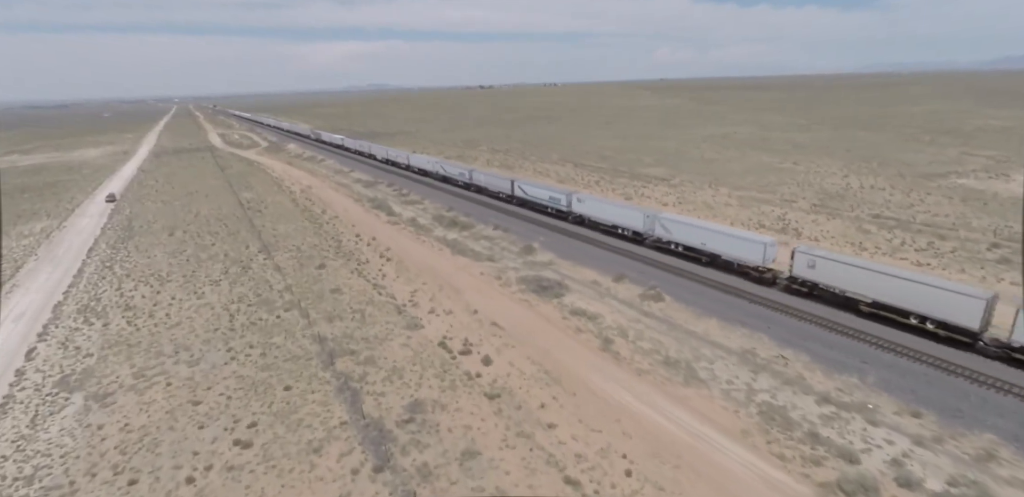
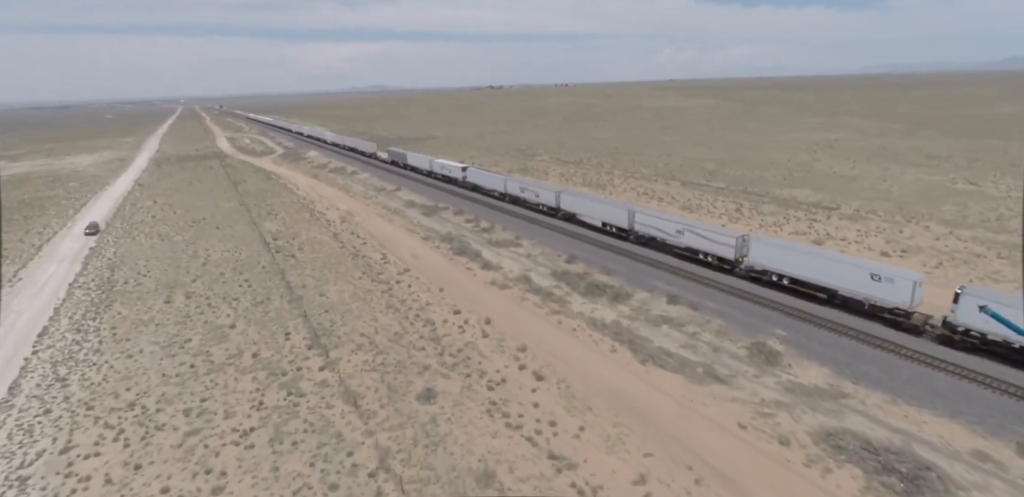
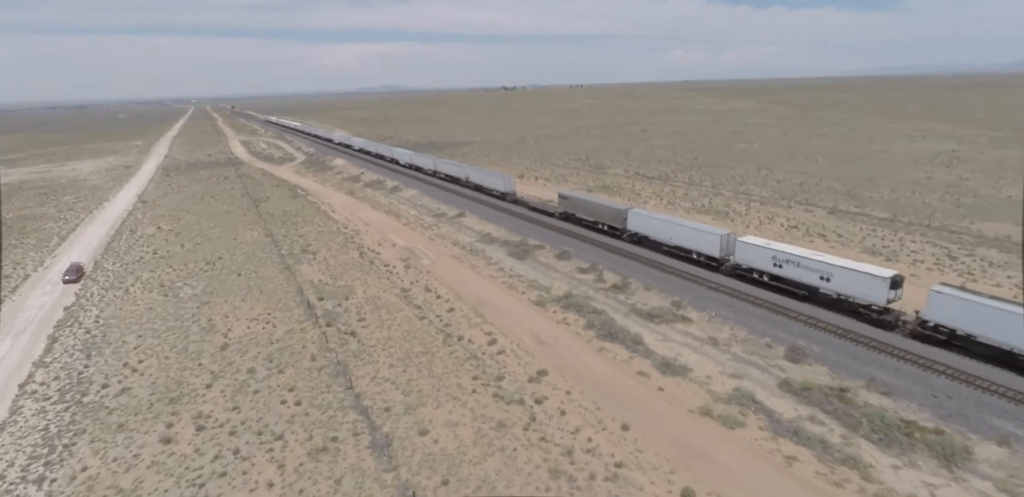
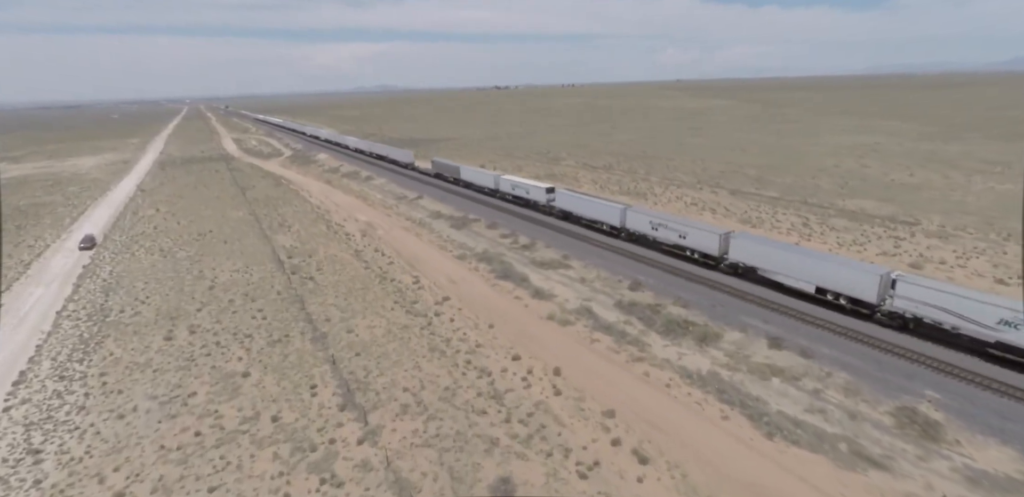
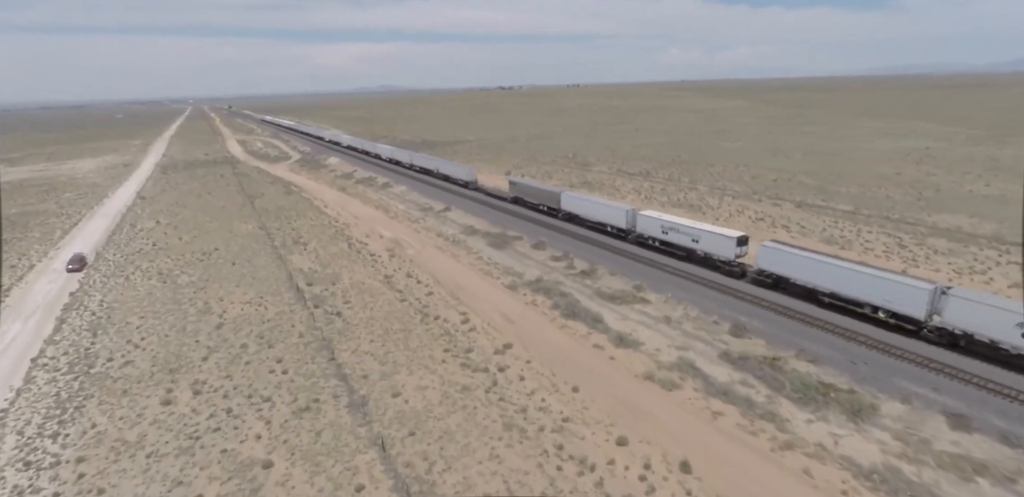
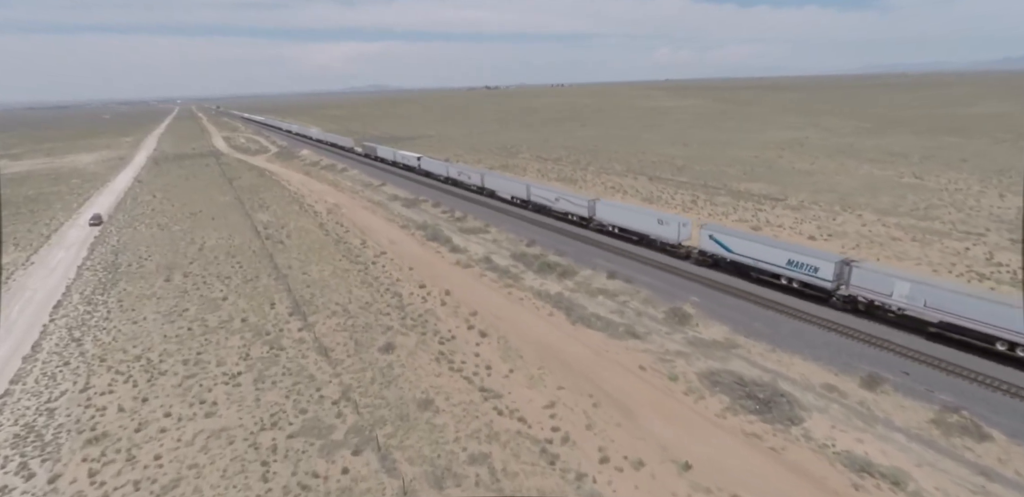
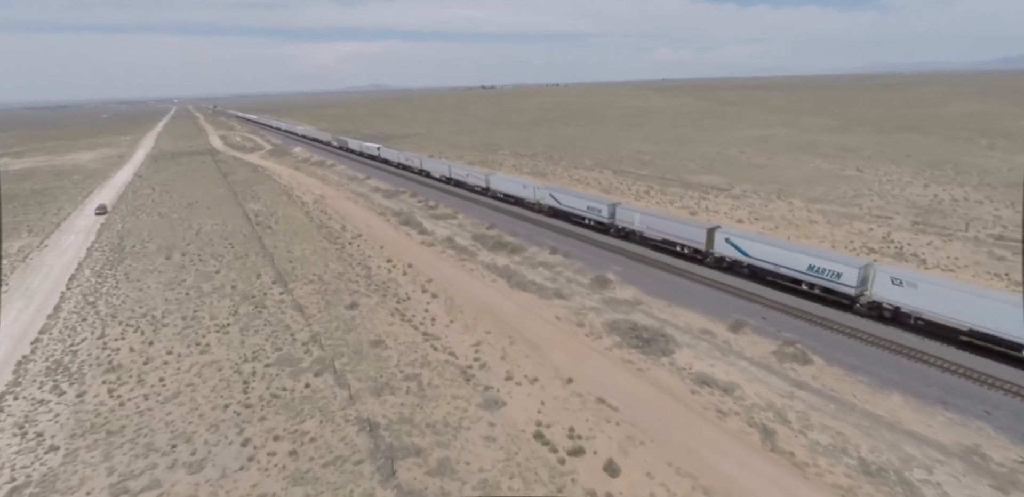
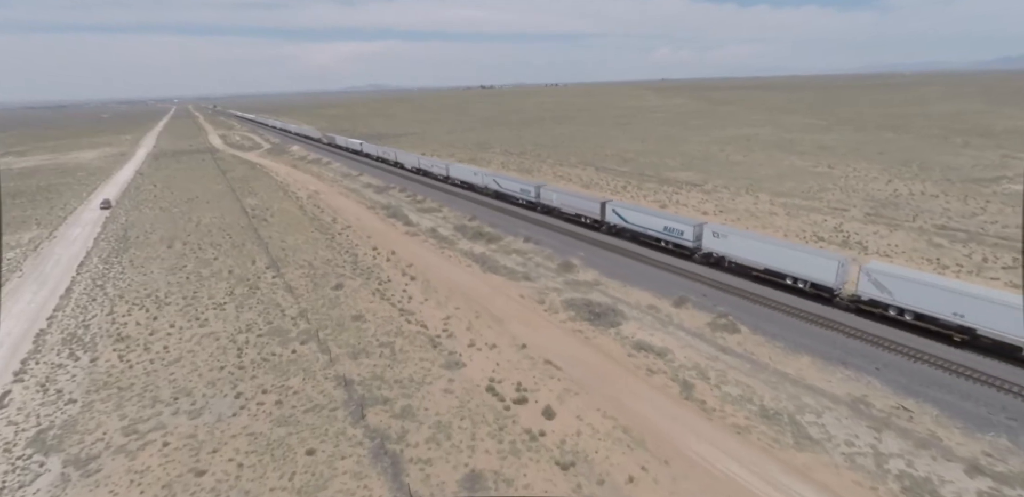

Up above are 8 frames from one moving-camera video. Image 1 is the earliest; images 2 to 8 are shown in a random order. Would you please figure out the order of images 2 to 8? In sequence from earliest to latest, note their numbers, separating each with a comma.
8, 7, 6, 2, 4, 5, 3
